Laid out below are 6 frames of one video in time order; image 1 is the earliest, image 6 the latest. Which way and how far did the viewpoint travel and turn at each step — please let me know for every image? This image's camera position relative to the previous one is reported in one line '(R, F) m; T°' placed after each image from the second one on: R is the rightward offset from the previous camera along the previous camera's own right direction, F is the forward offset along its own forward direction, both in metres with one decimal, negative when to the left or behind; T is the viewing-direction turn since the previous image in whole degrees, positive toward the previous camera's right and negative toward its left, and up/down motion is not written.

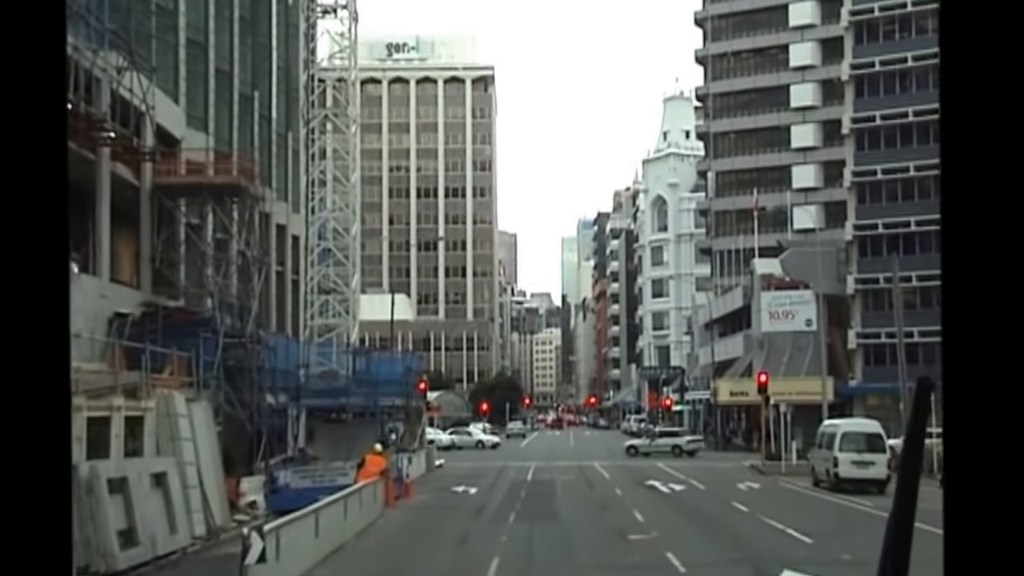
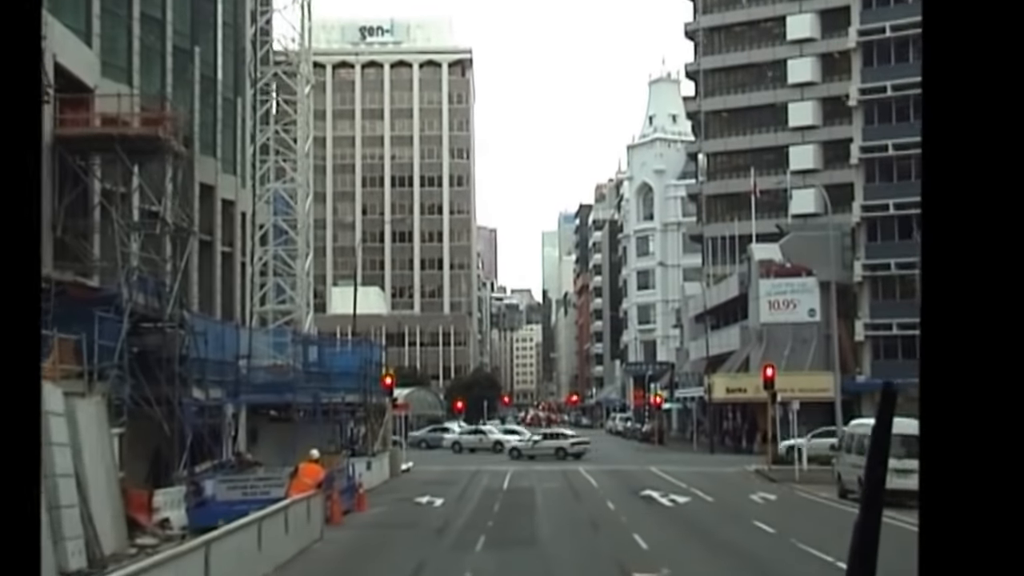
(+0.1, +3.8) m; +1°
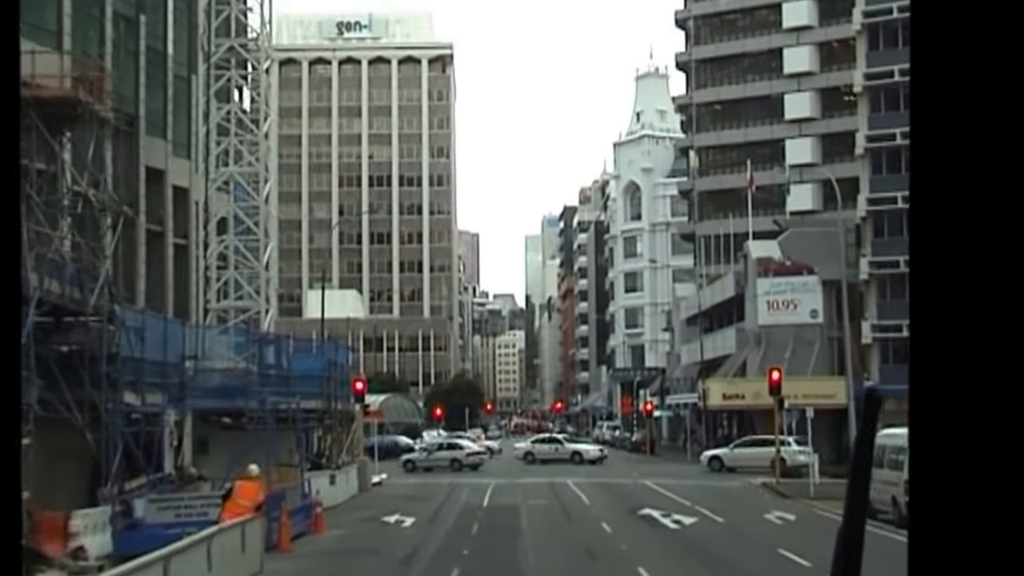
(0.0, +2.6) m; +1°
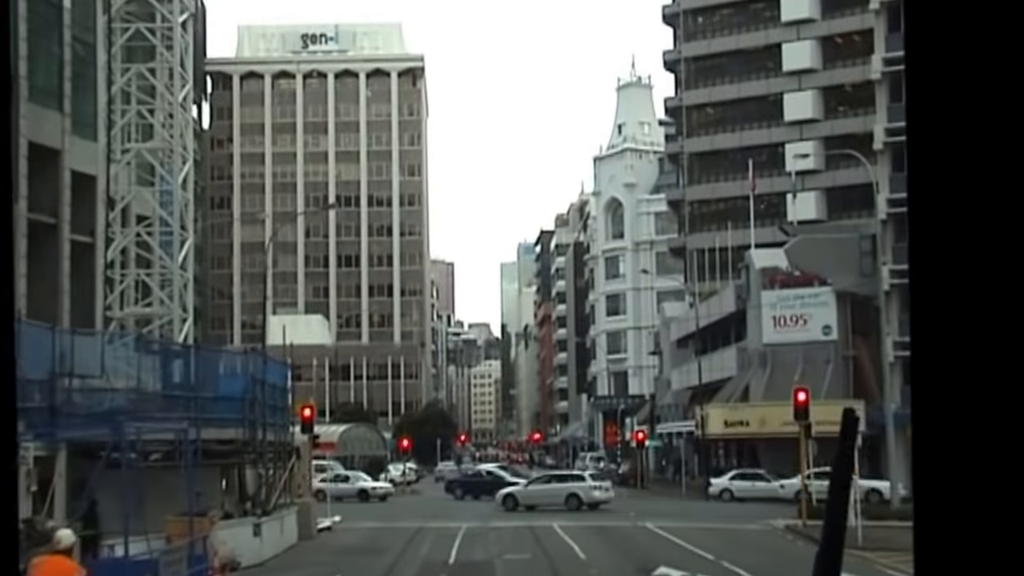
(0.0, +4.5) m; +1°
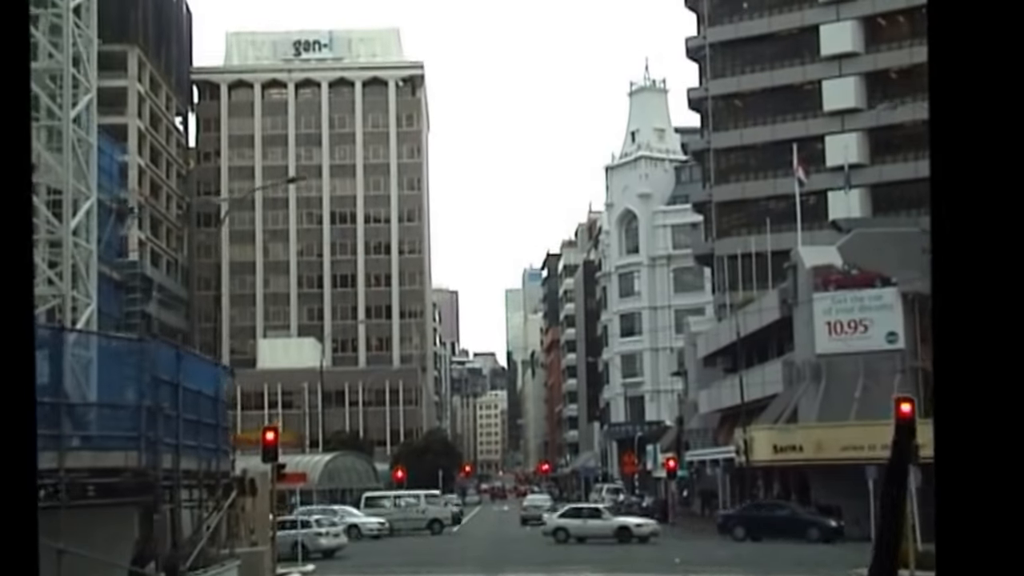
(-0.1, +5.1) m; 0°
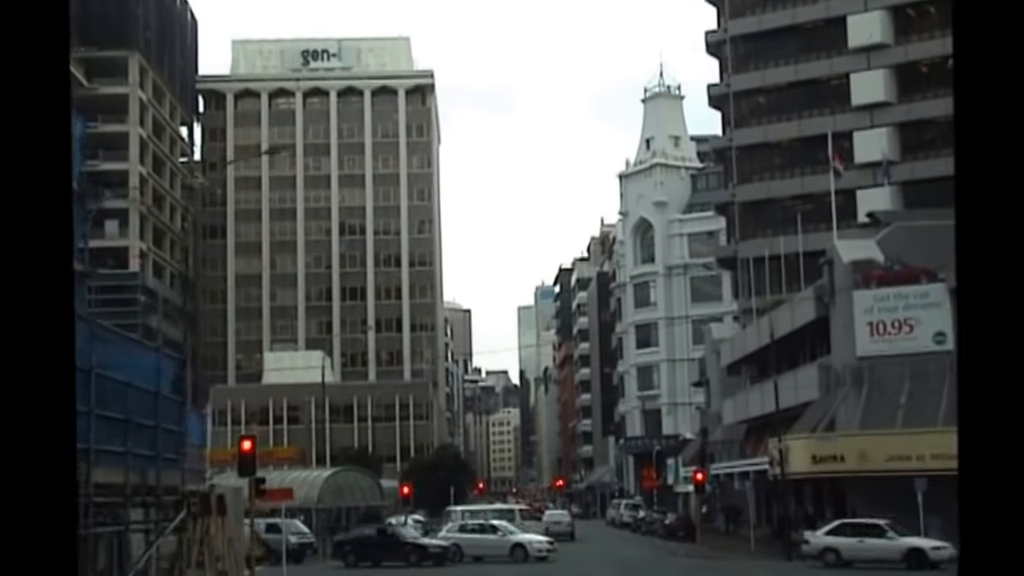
(0.0, +2.3) m; 0°
